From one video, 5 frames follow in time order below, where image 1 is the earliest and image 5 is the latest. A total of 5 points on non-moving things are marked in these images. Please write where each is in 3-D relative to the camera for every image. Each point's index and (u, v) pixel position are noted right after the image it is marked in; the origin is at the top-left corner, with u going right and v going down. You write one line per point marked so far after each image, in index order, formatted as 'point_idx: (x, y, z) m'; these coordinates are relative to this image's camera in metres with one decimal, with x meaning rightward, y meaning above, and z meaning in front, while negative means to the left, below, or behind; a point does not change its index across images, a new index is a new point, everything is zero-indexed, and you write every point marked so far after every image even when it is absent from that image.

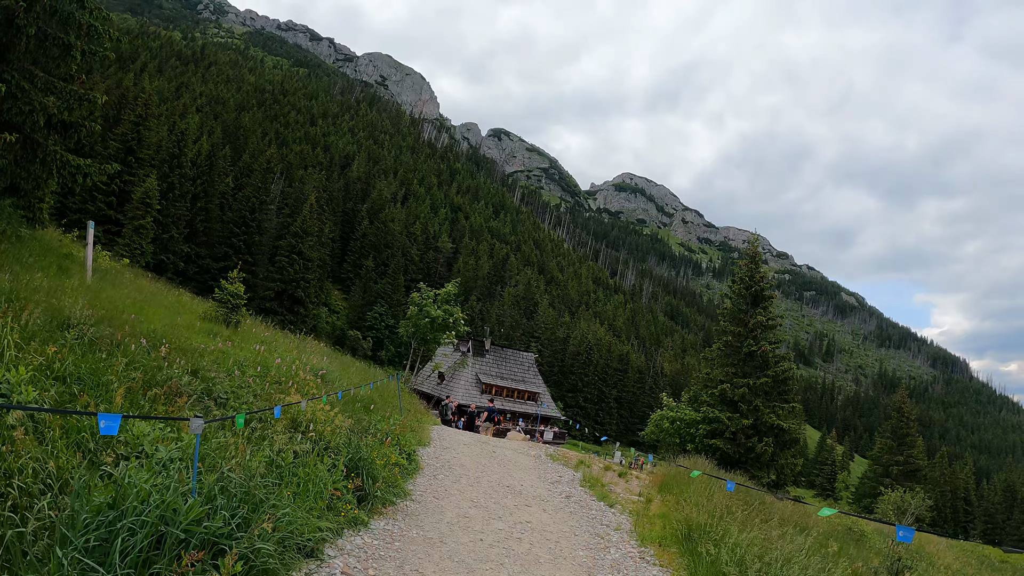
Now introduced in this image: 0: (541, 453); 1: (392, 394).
0: (+0.7, -4.5, +12.6) m
1: (-3.7, -3.2, +14.4) m
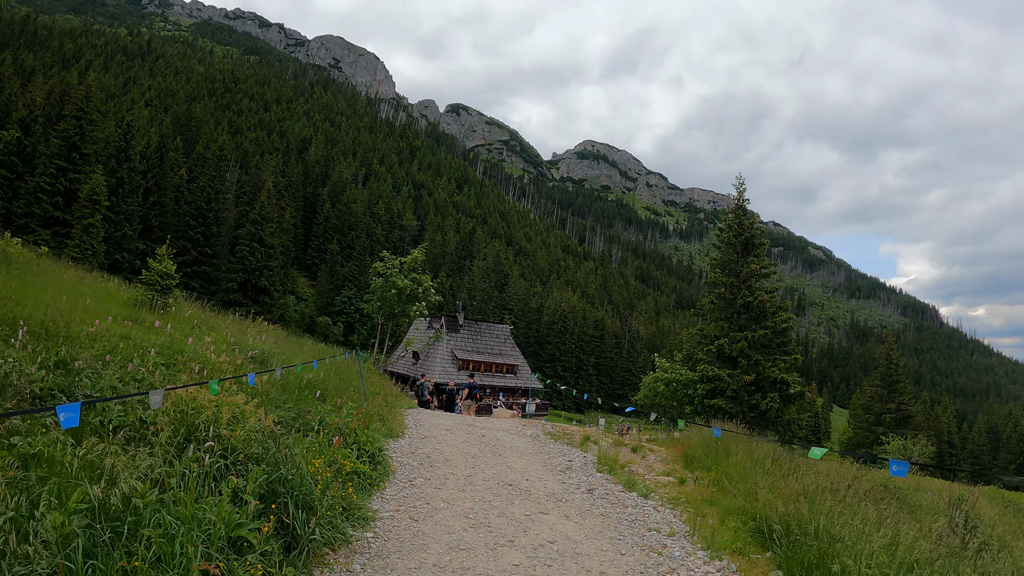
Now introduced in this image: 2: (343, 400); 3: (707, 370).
0: (+0.5, -3.3, +10.6) m
1: (-4.1, -2.2, +12.0) m
2: (-3.0, -2.0, +8.2) m
3: (+8.1, -3.4, +19.7) m
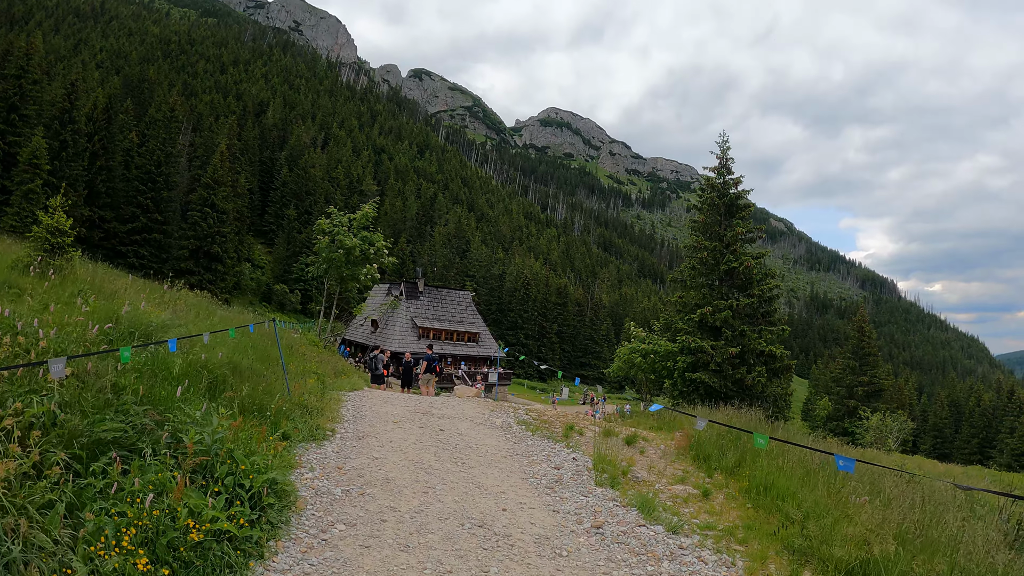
0: (-0.1, -2.5, +8.6) m
1: (-4.8, -1.3, +9.5) m
2: (-3.4, -1.3, +5.8) m
3: (+6.8, -2.1, +18.3) m
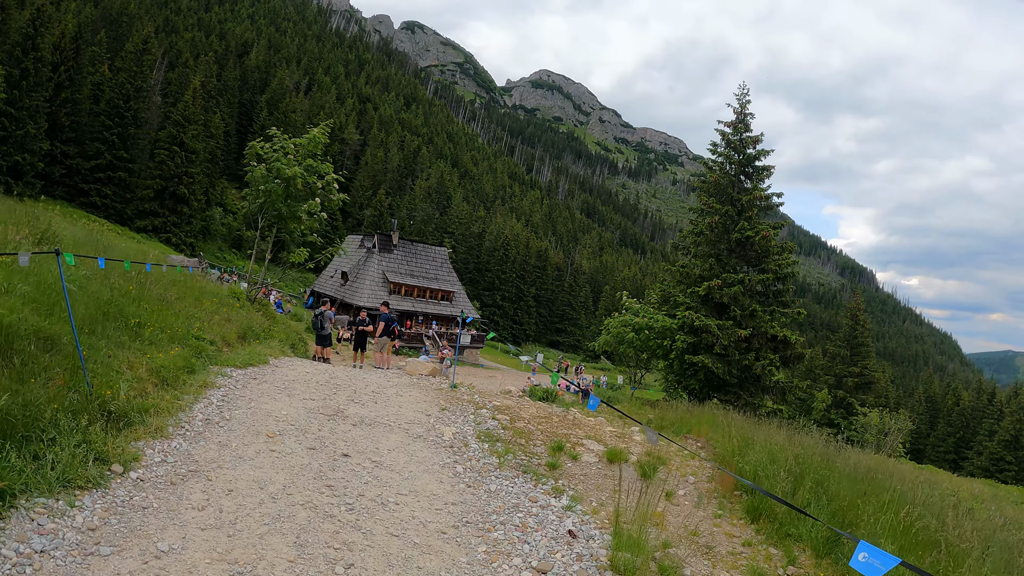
0: (-0.6, -1.8, +5.6) m
1: (-5.2, -0.2, +6.3) m
2: (-3.7, -0.6, +2.7) m
3: (+5.9, -1.0, +15.6) m
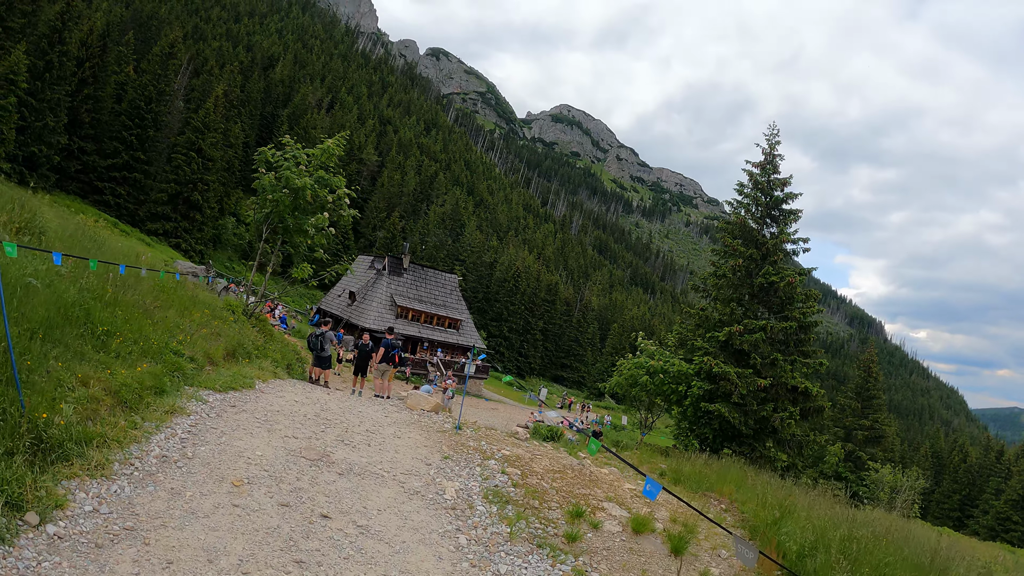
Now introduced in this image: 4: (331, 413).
0: (-0.4, -2.1, +4.8) m
1: (-5.0, -0.3, +5.6) m
2: (-3.5, -0.5, +2.0) m
3: (+6.2, -2.4, +14.7) m
4: (-2.2, -1.8, +6.5) m
